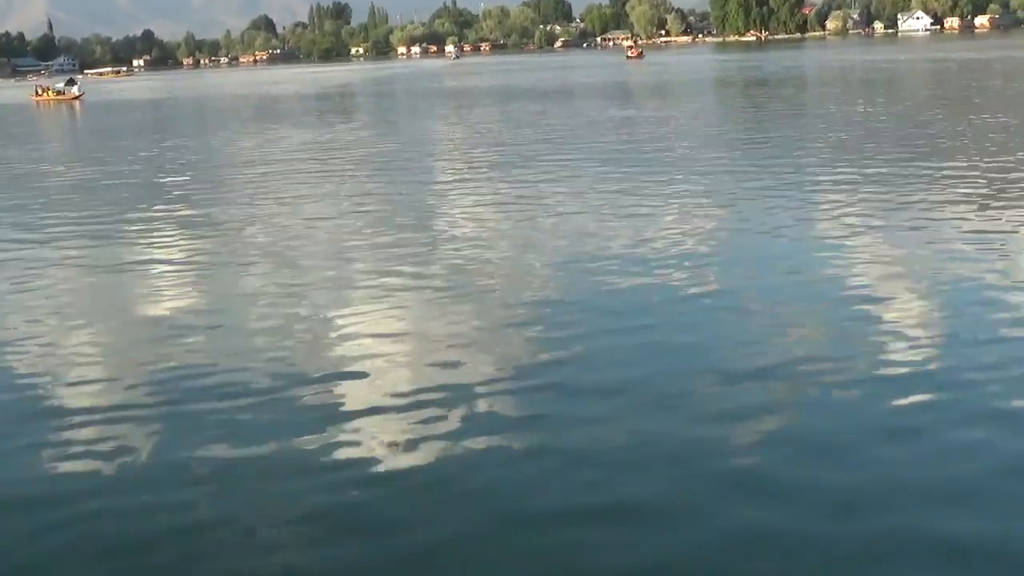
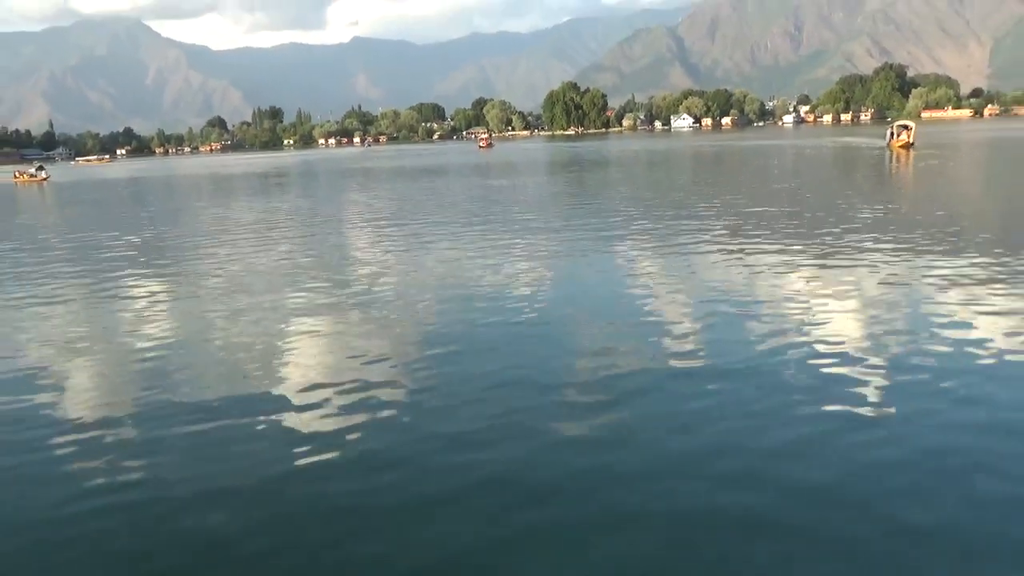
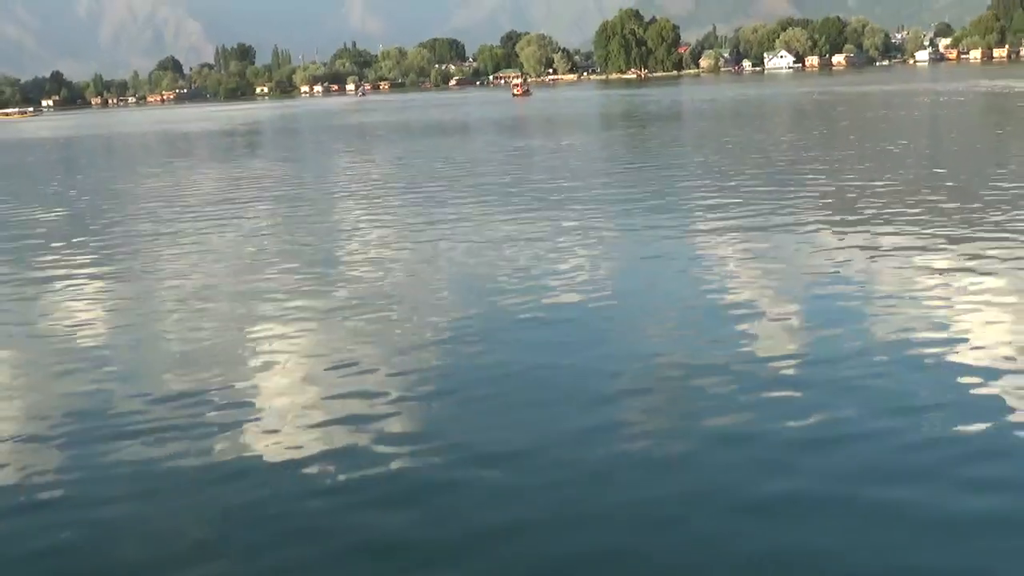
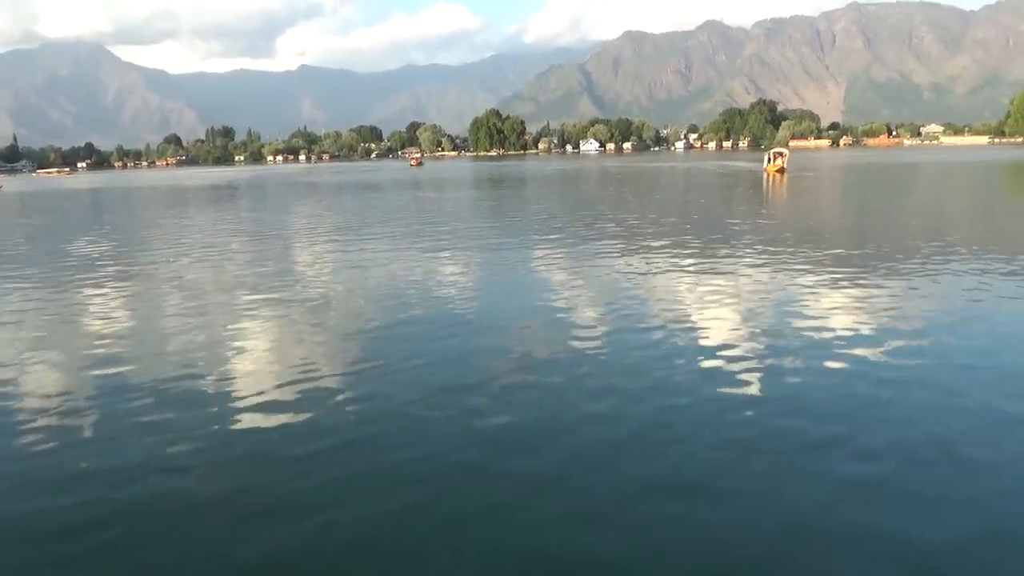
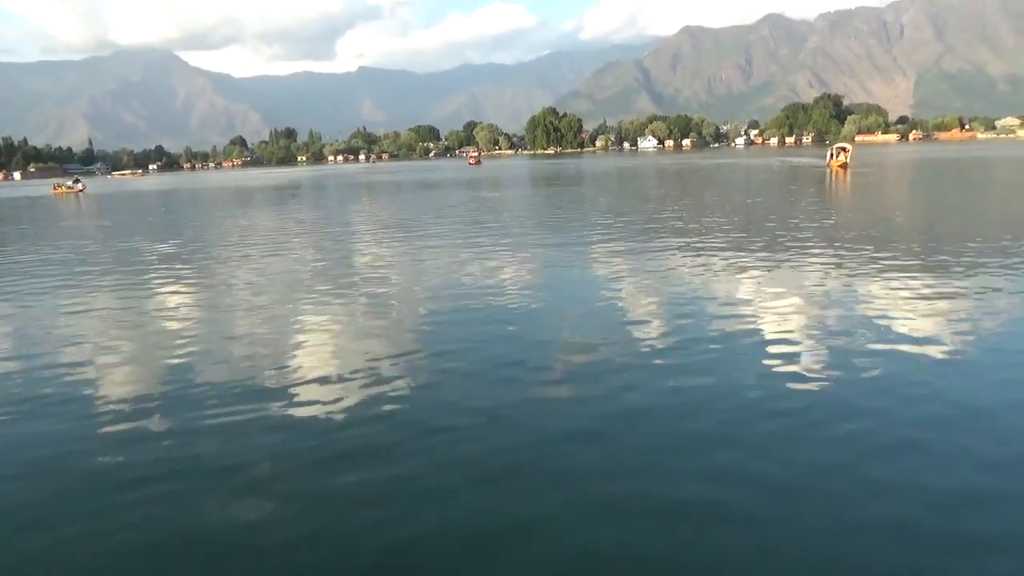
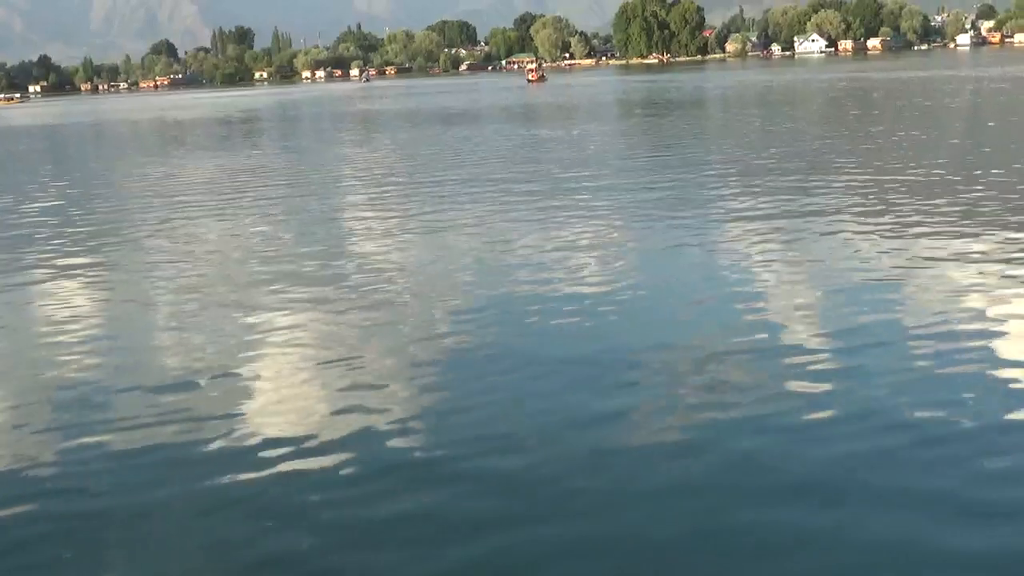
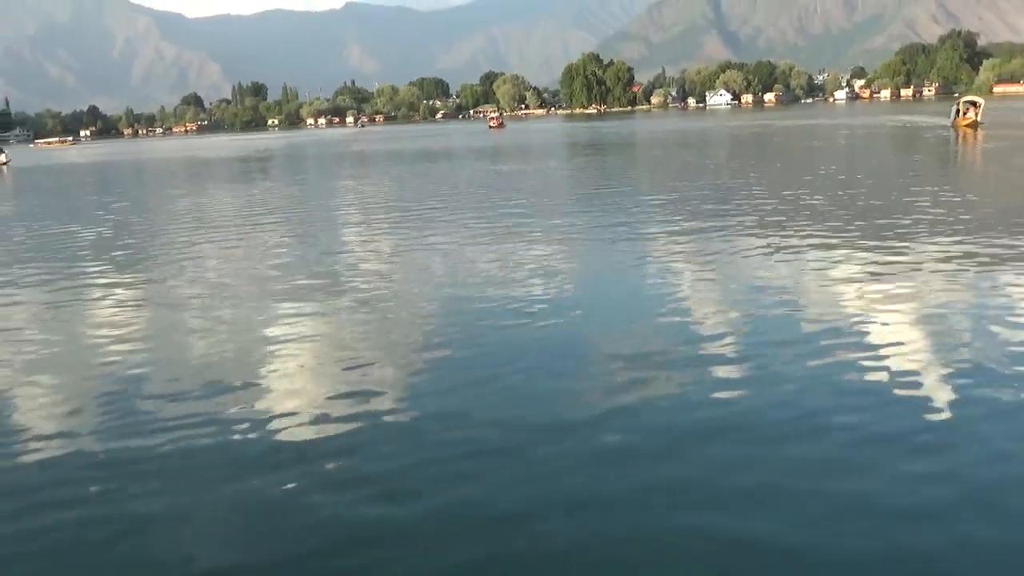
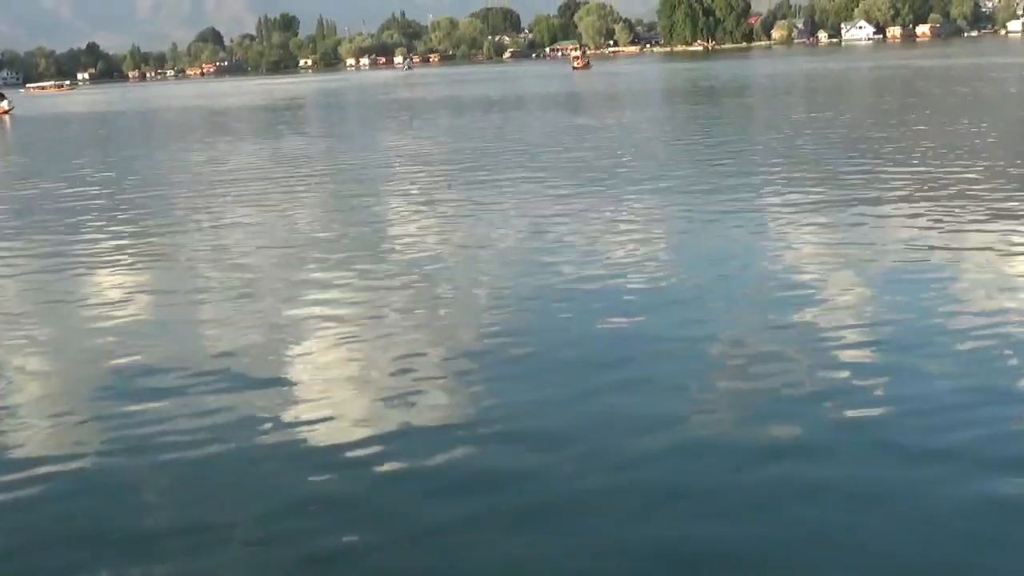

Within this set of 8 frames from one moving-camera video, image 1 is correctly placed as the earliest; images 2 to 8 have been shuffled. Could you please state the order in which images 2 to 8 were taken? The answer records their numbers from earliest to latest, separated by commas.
8, 6, 3, 7, 2, 5, 4
